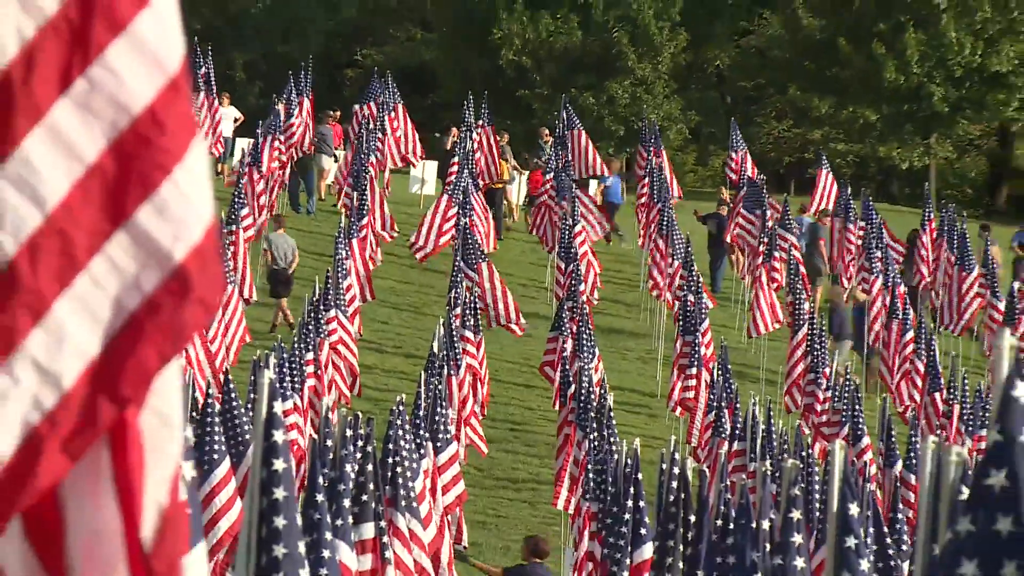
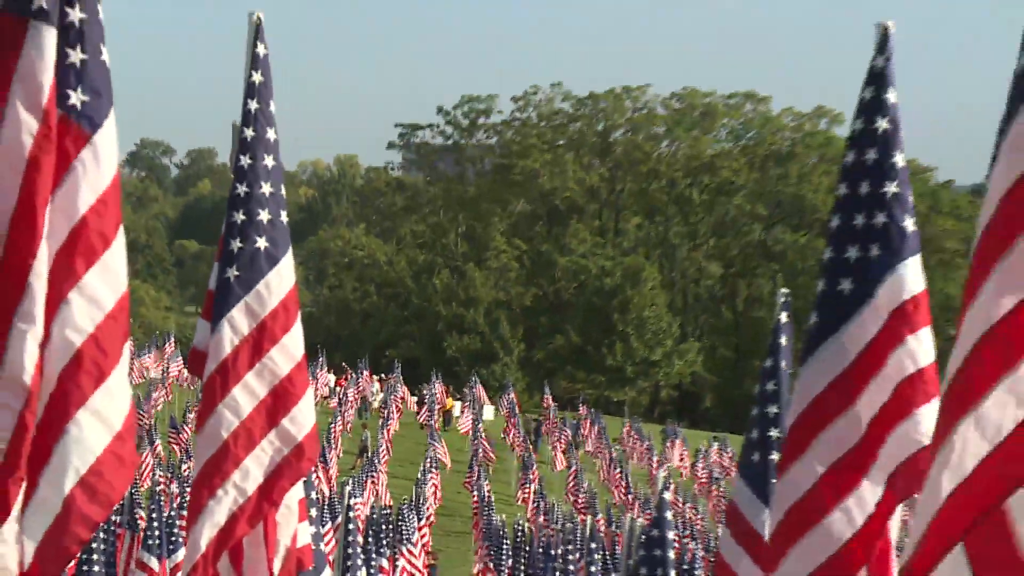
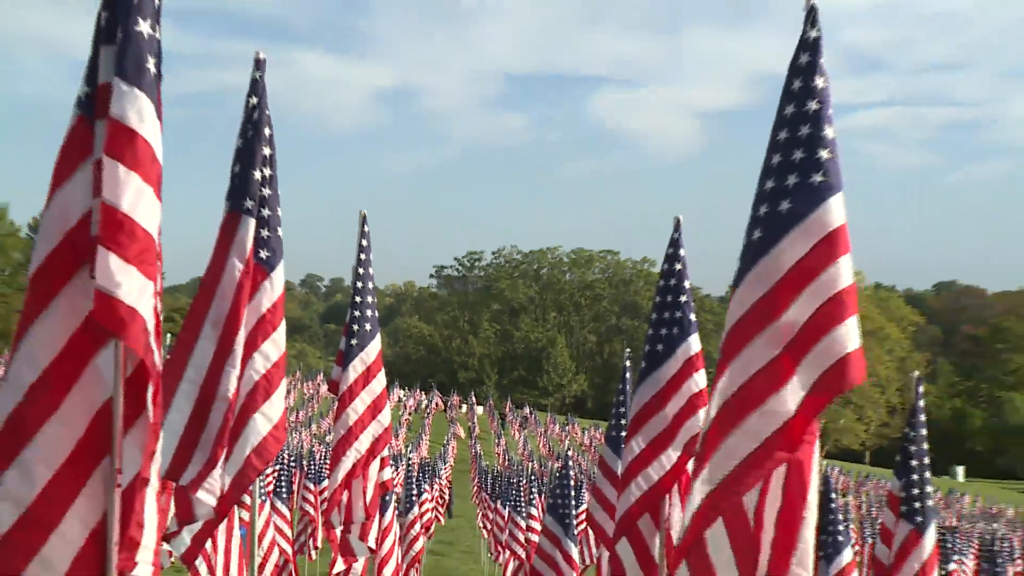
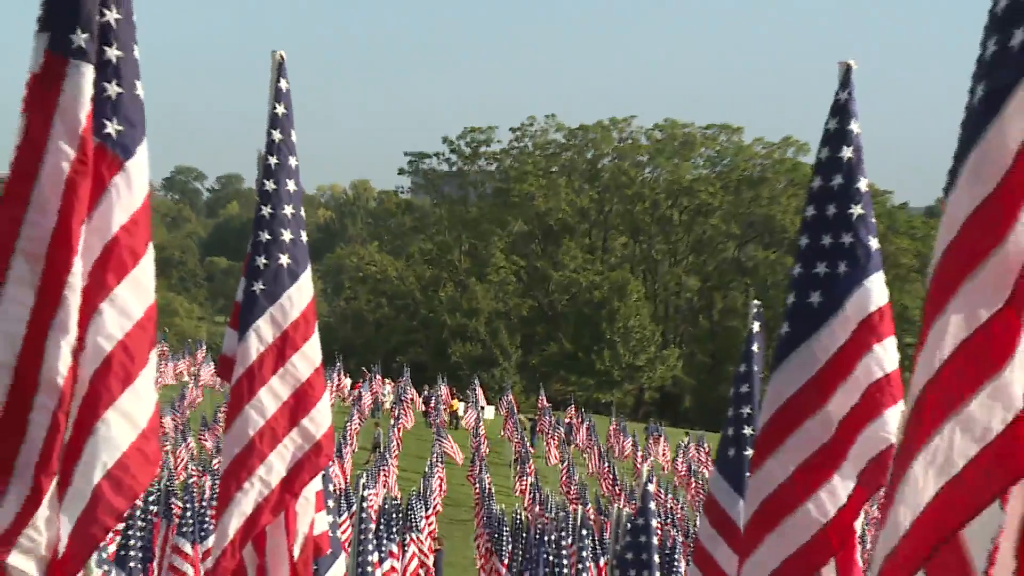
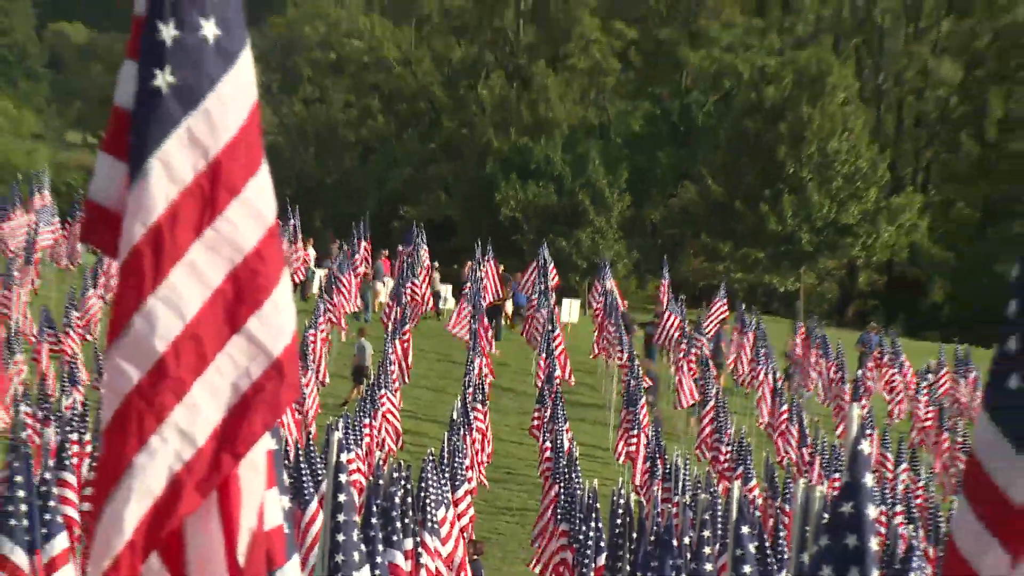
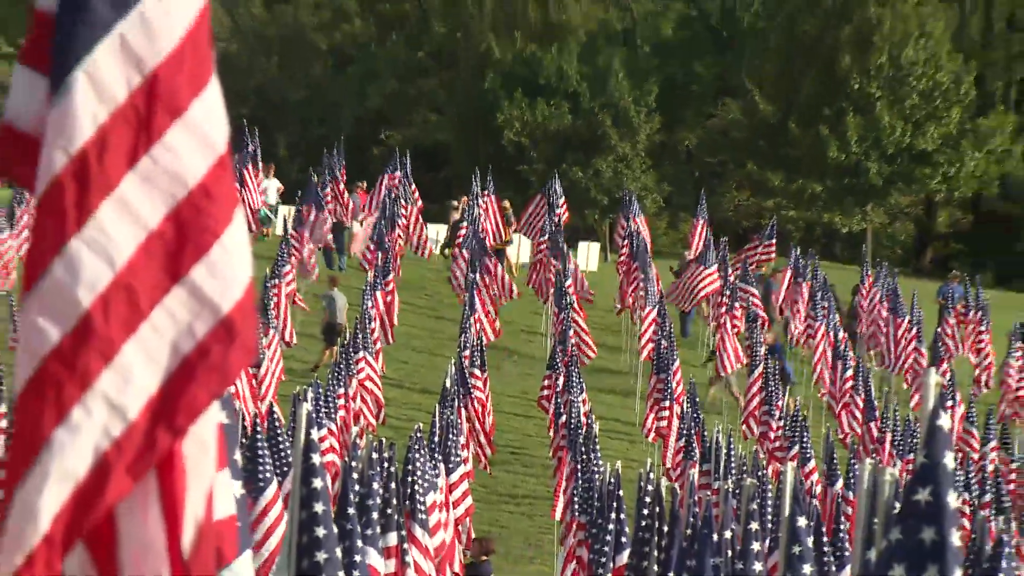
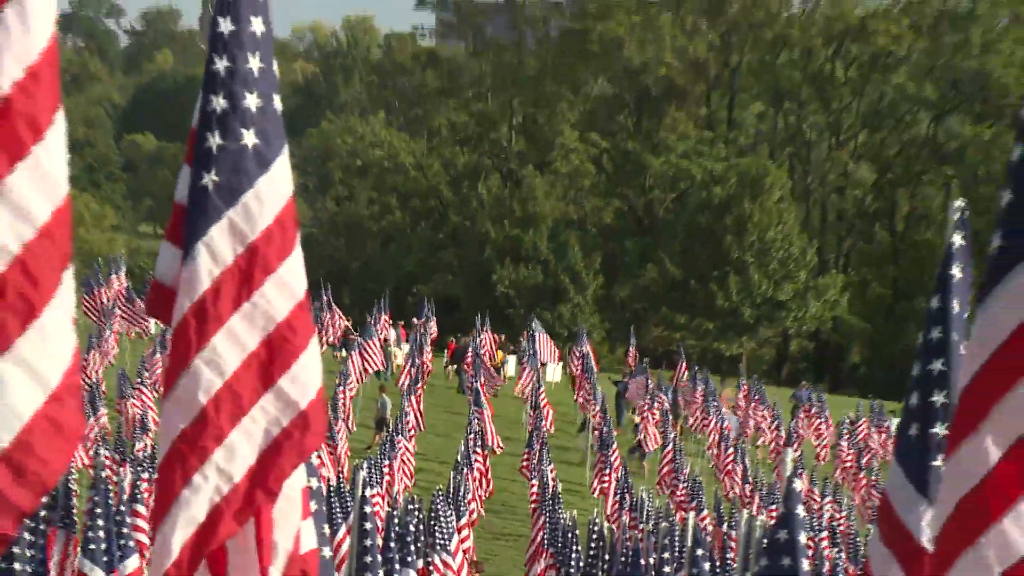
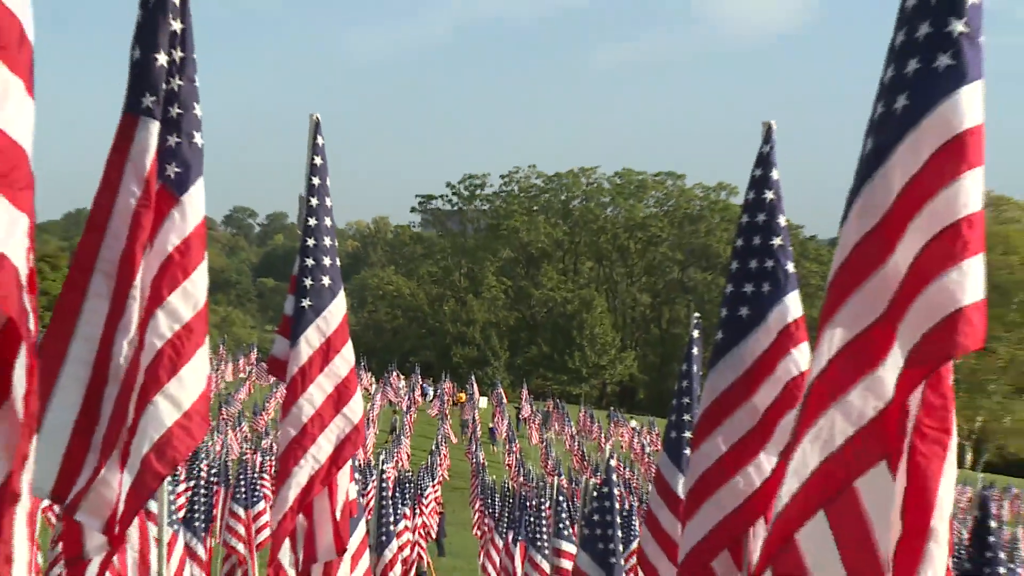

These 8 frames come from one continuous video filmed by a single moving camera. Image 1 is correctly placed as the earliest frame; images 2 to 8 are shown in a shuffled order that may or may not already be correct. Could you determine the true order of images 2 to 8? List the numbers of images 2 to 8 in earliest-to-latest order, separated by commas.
6, 5, 7, 2, 4, 8, 3
